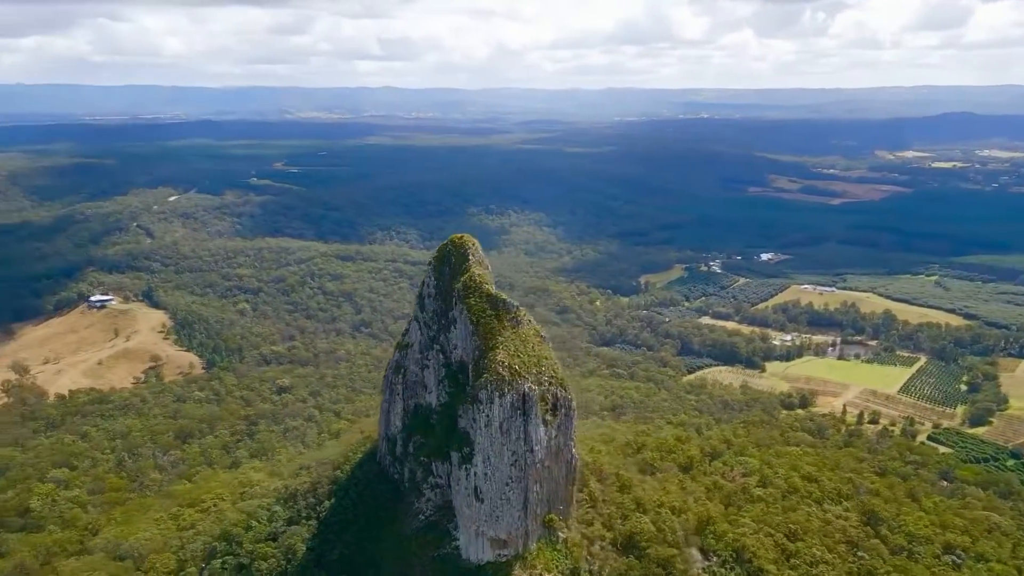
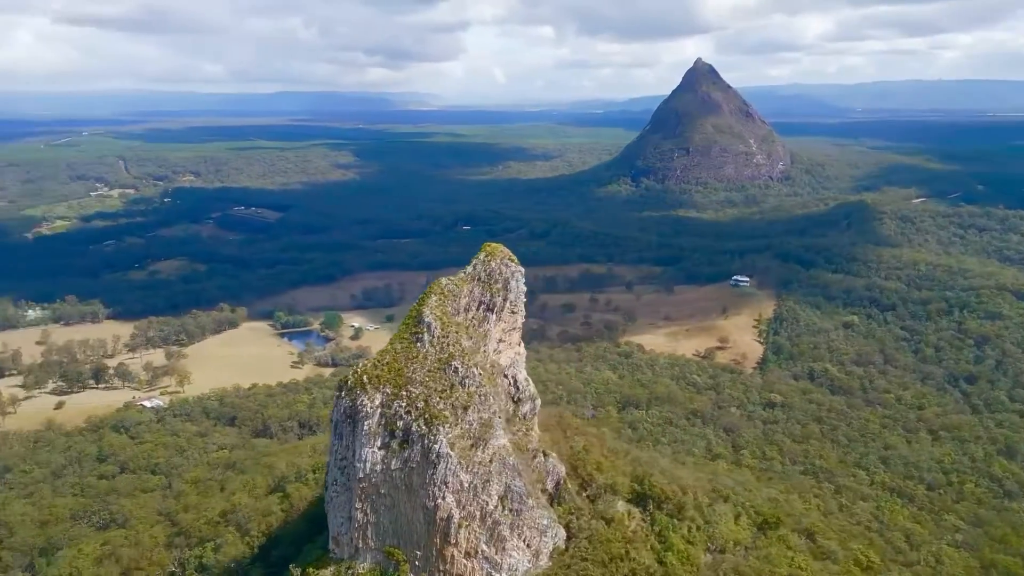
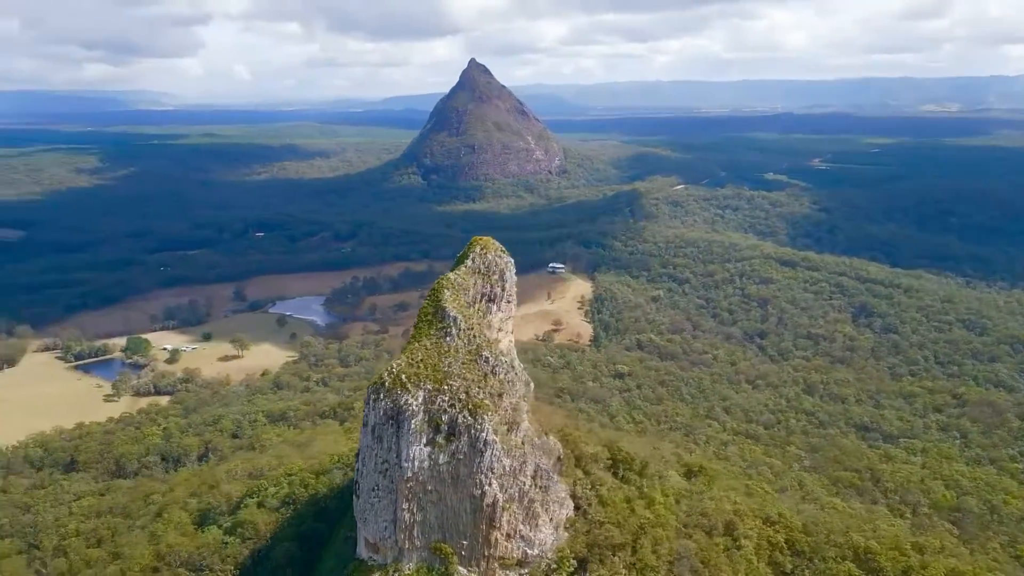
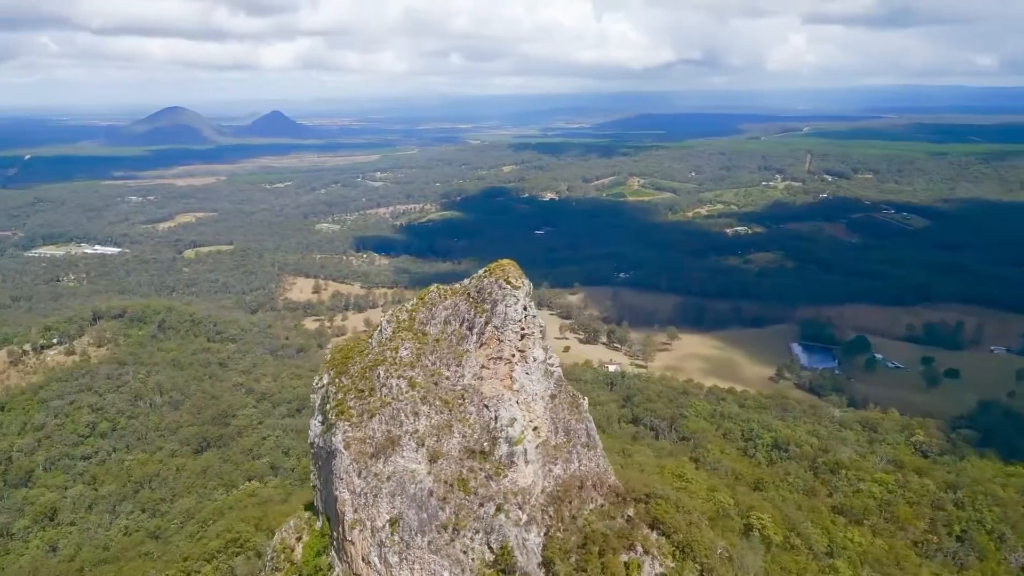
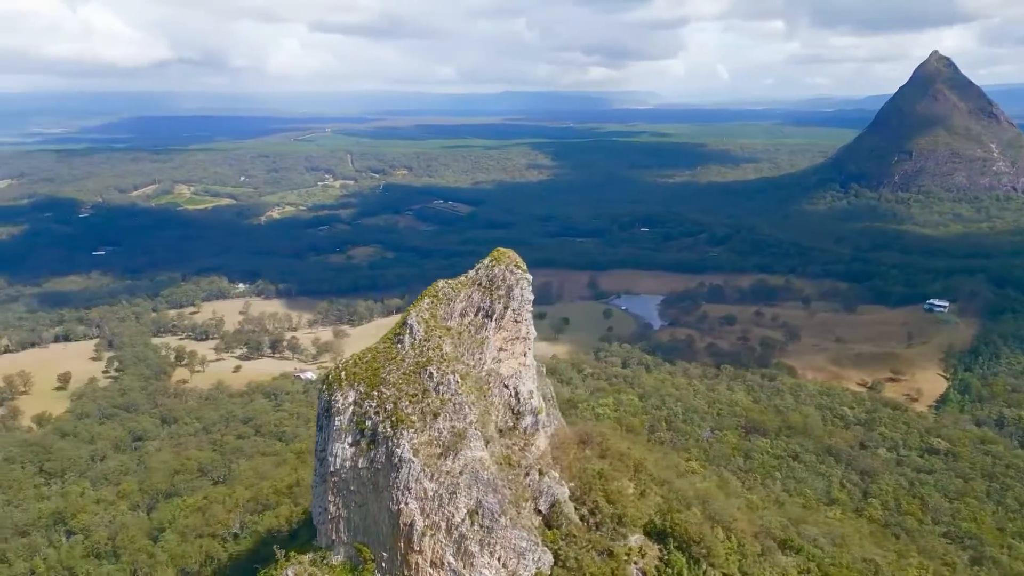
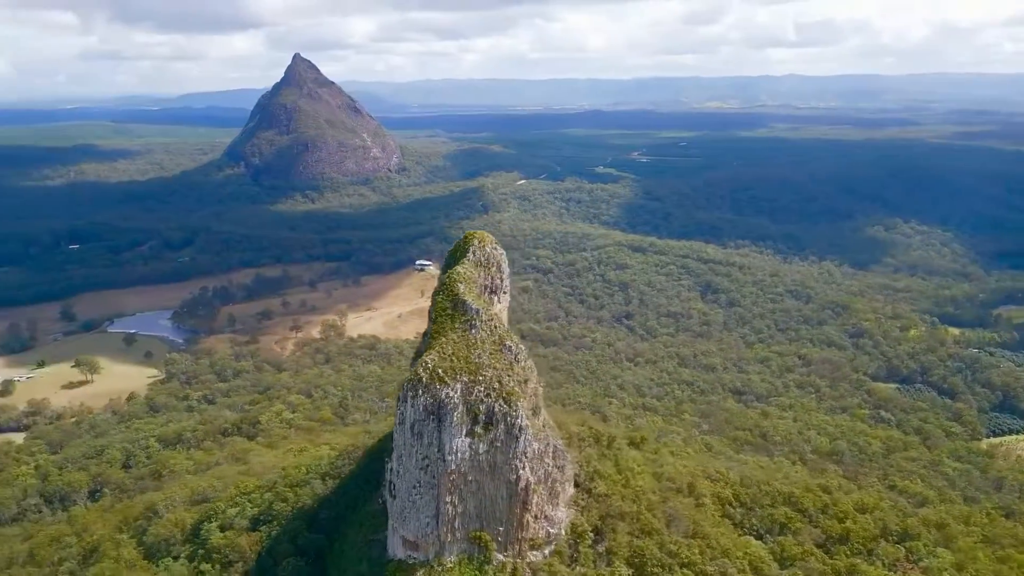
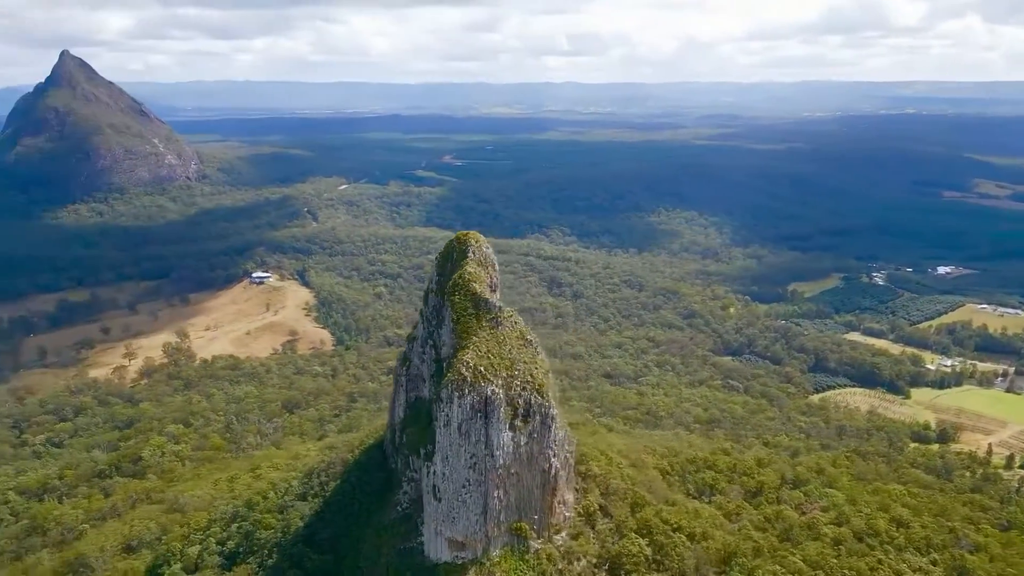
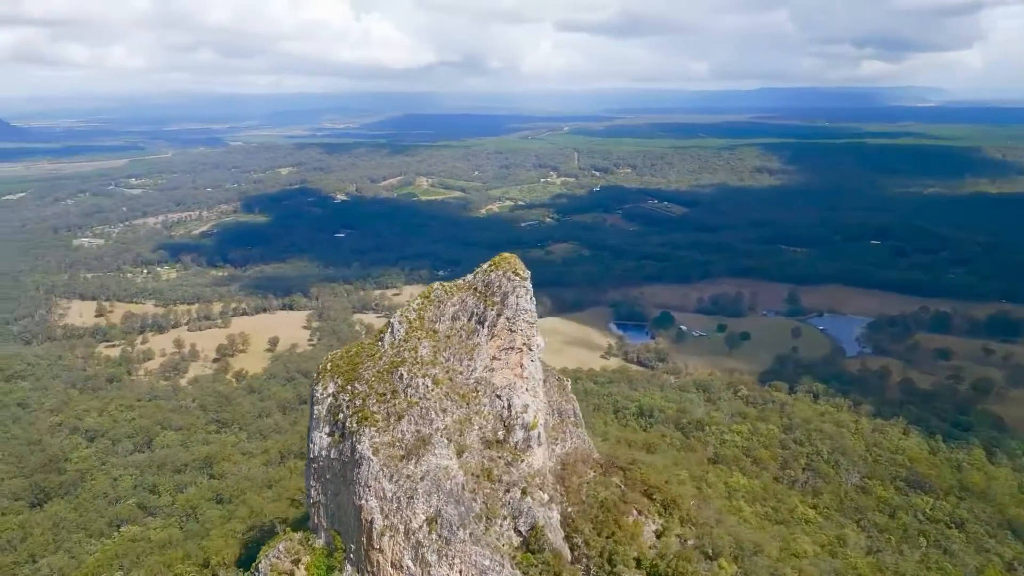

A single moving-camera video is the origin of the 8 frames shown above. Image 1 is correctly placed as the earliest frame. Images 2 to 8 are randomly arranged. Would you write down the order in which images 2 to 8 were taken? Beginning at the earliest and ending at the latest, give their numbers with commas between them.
7, 6, 3, 2, 5, 8, 4
